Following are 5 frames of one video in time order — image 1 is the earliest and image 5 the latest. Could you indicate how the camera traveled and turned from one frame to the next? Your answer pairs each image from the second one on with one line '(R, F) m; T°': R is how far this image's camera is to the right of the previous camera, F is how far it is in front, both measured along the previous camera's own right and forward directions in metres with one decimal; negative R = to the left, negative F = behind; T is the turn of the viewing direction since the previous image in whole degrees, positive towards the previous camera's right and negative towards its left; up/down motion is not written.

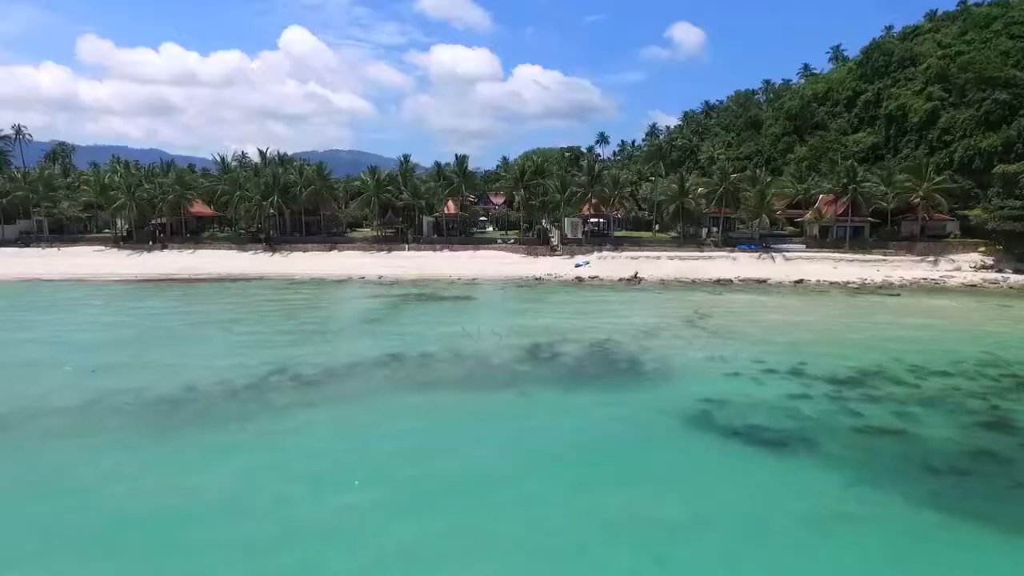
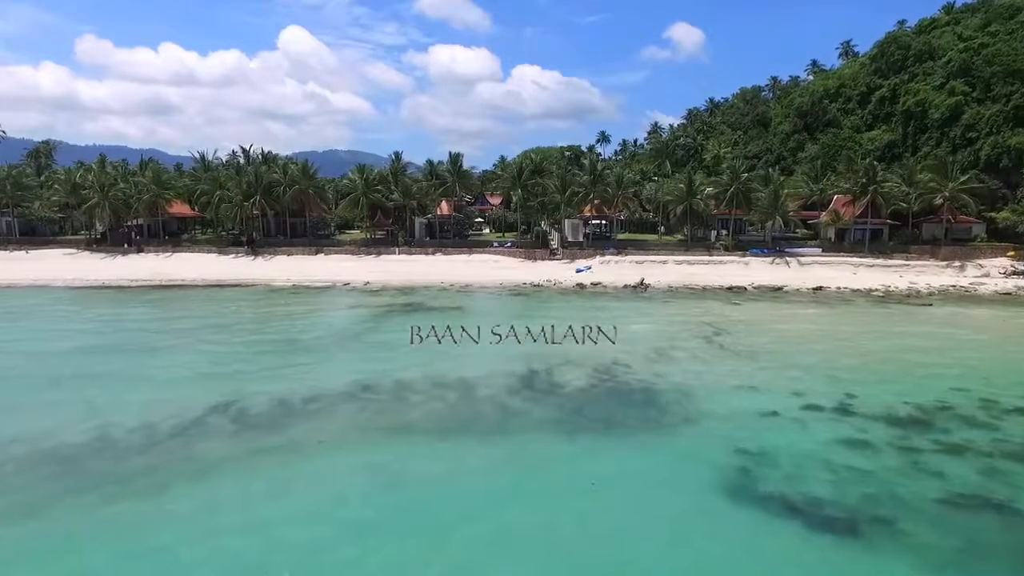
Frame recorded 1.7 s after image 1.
(+0.3, +4.0) m; 0°
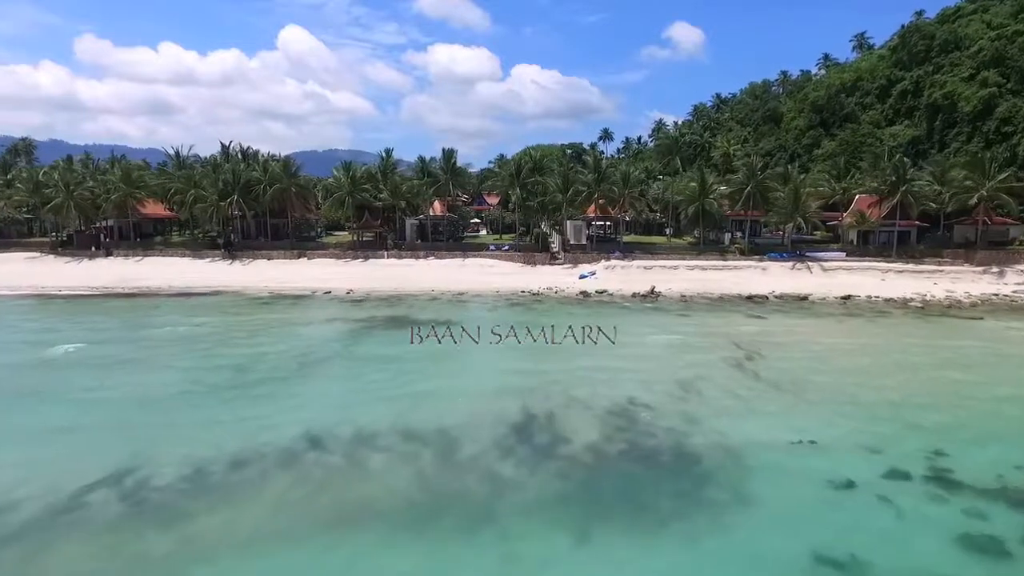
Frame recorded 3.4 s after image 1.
(+0.2, +4.8) m; 0°
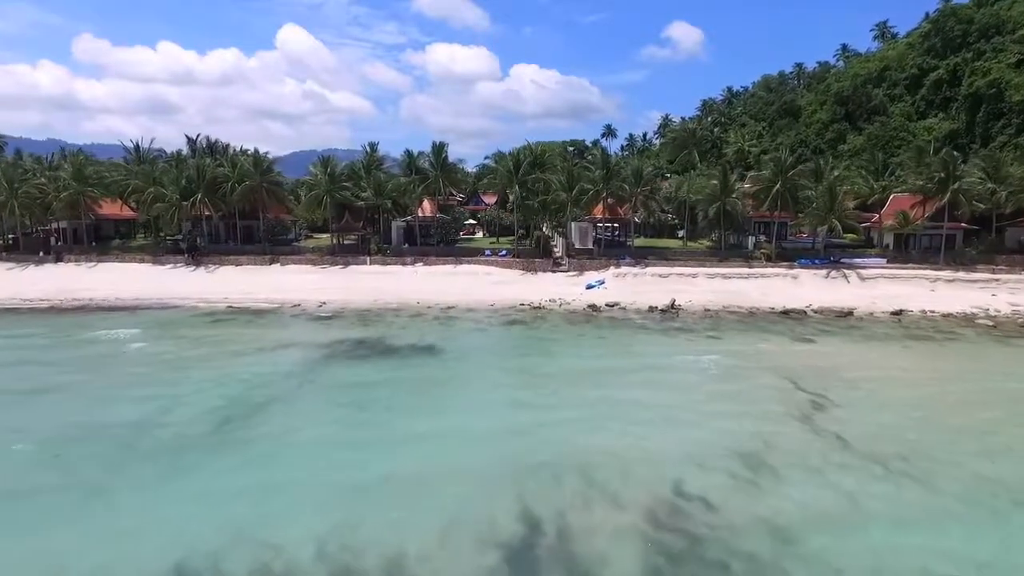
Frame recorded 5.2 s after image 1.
(+0.2, +6.4) m; 0°
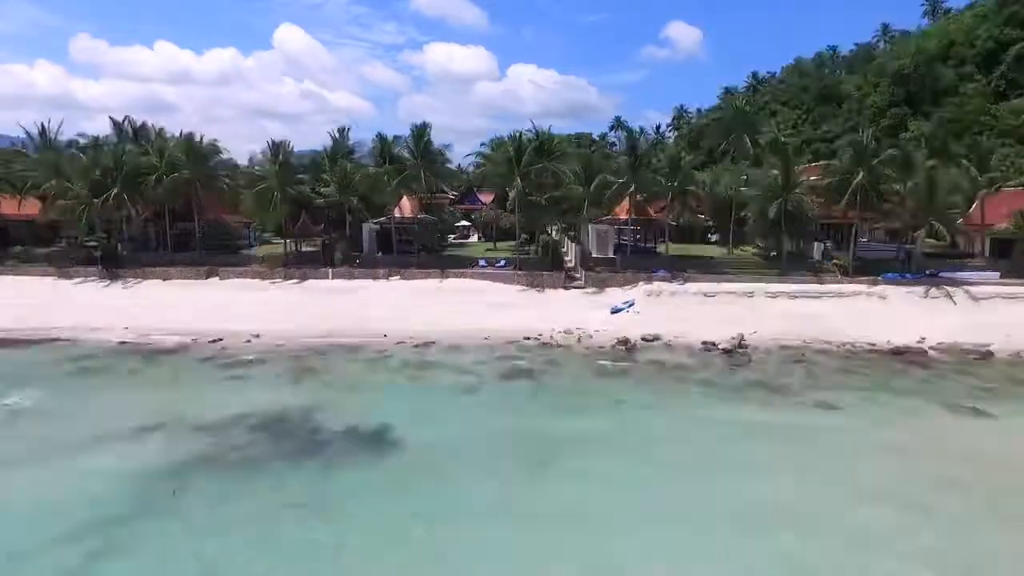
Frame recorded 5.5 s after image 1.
(-0.2, +11.5) m; 0°
